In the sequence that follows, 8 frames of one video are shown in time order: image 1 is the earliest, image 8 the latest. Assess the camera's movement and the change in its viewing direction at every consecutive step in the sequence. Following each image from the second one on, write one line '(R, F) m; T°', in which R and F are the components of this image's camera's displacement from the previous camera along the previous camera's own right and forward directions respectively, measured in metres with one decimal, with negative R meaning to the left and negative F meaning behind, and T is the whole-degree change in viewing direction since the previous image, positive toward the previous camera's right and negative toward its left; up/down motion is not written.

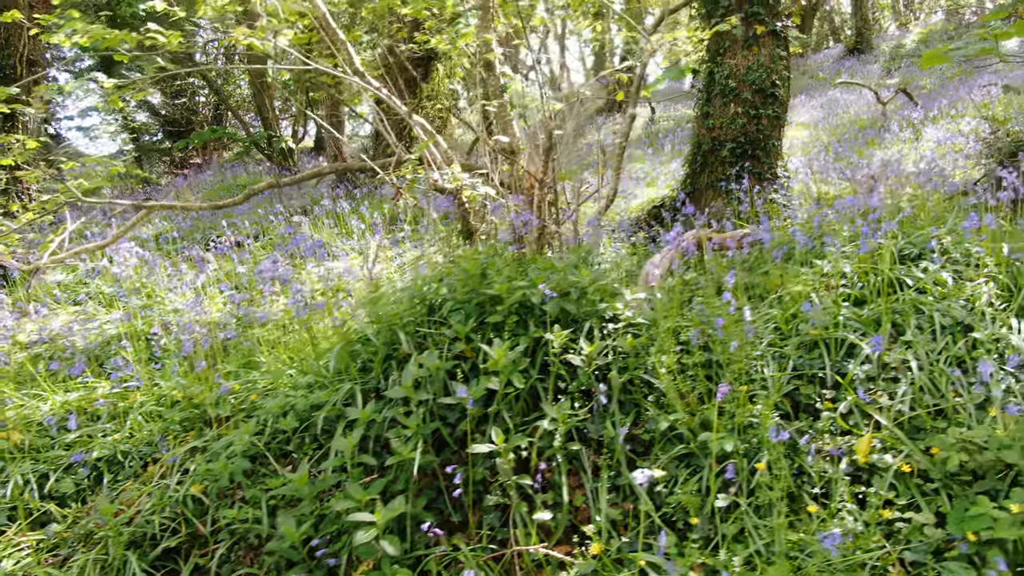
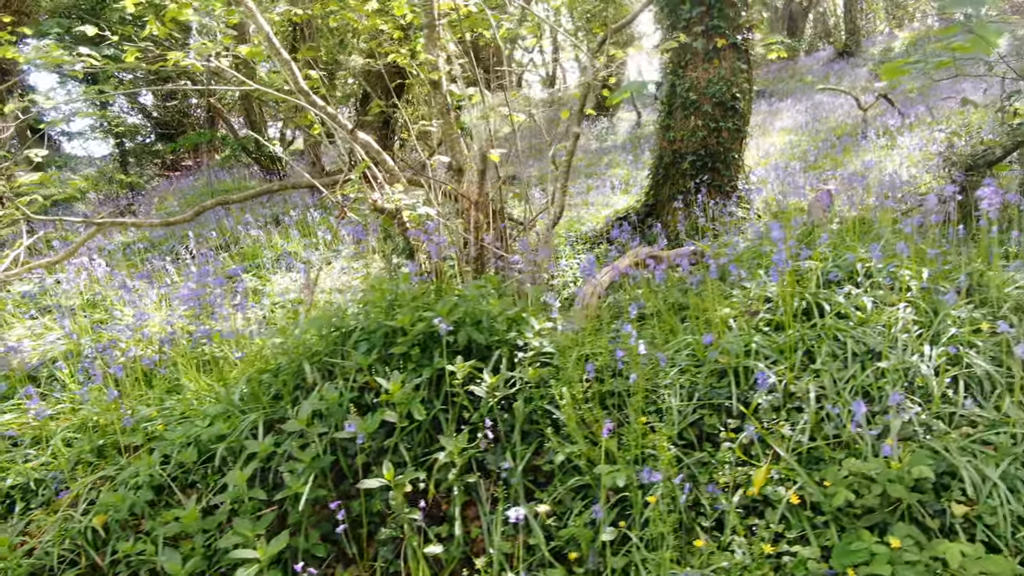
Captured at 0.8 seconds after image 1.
(+0.2, 0.0) m; 0°
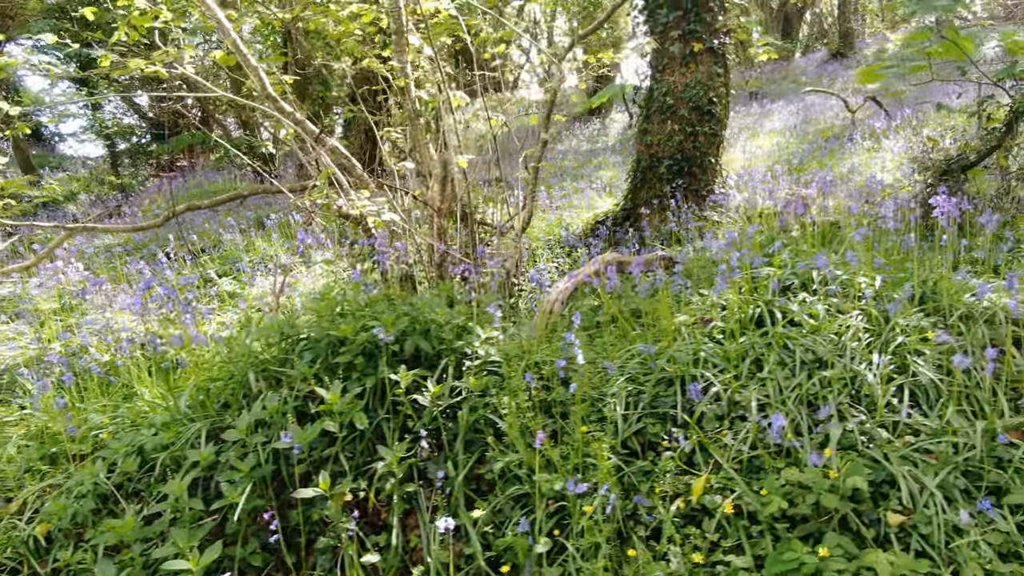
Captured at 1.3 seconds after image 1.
(+0.1, 0.0) m; 0°
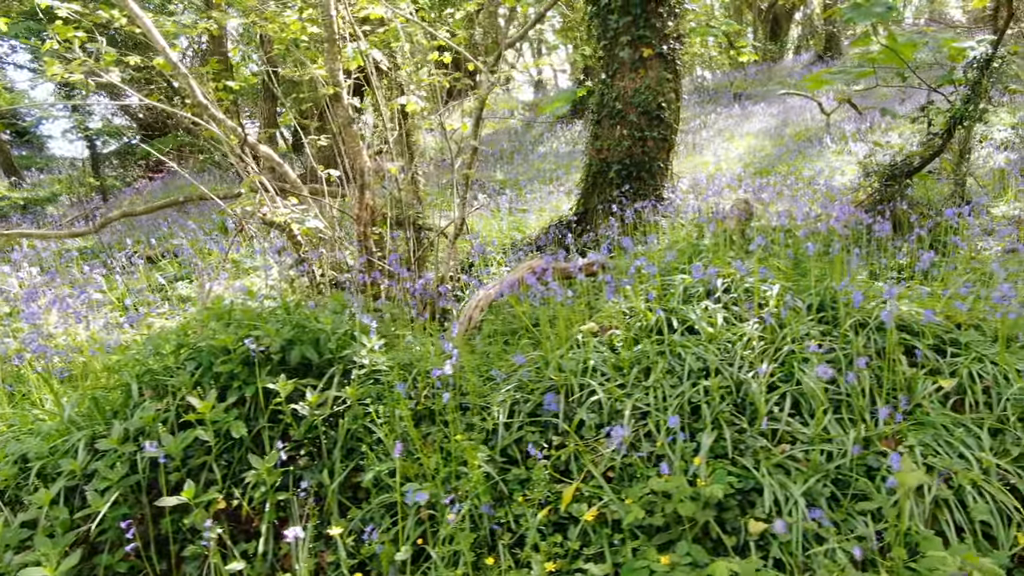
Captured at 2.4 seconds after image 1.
(+0.3, 0.0) m; 0°
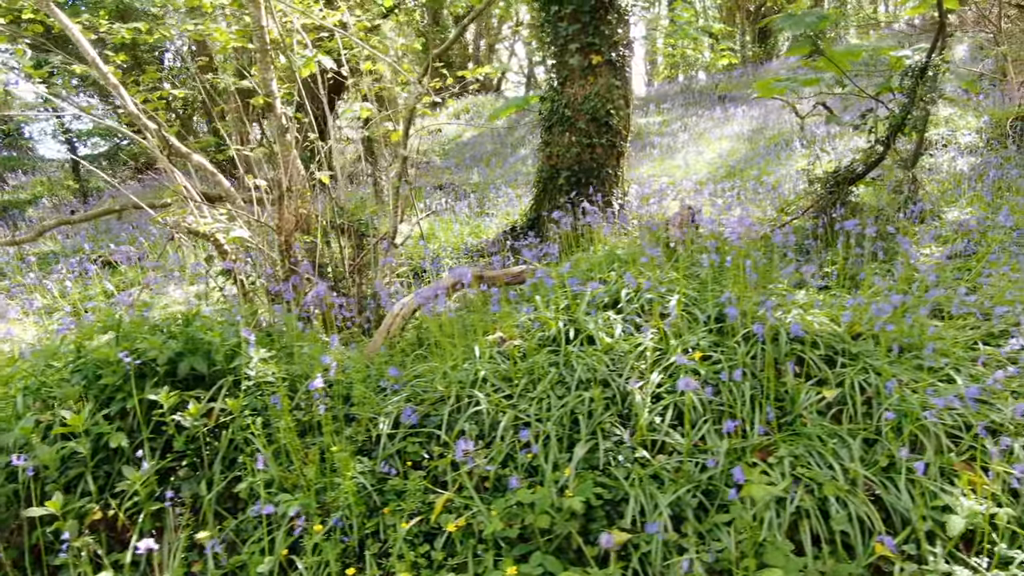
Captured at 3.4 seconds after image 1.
(+0.3, 0.0) m; 0°
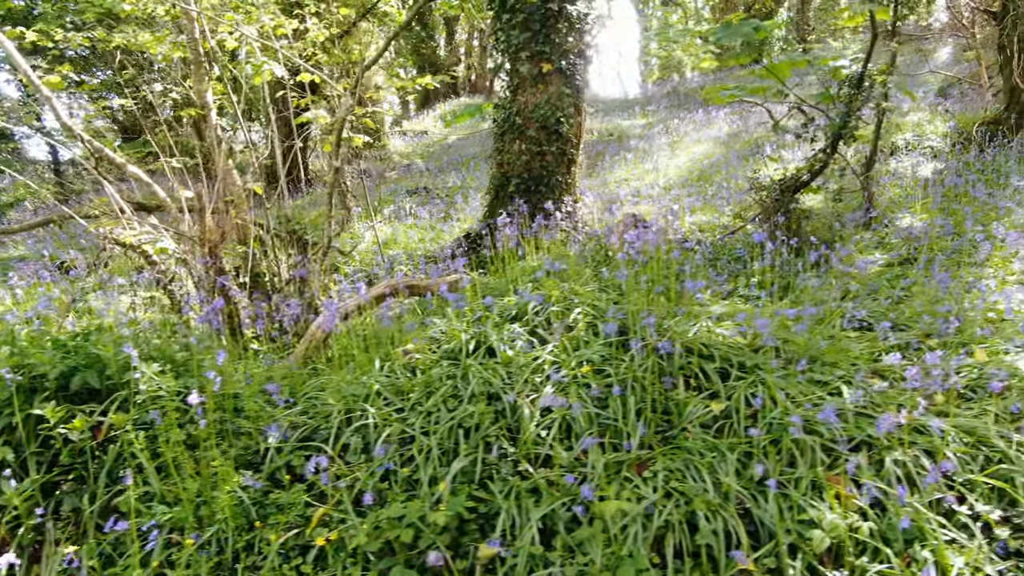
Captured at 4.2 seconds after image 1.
(+0.3, 0.0) m; 0°
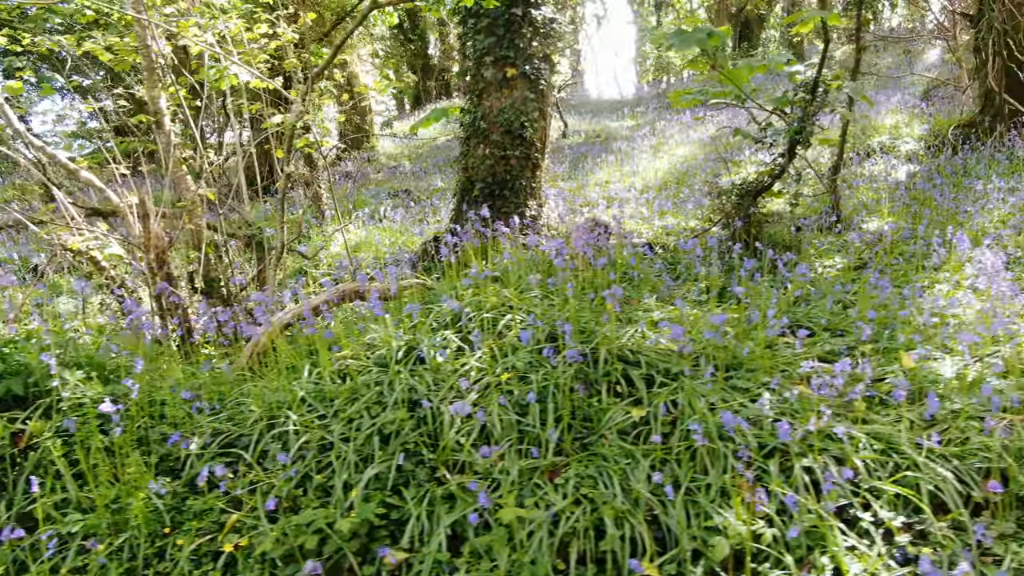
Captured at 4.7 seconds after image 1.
(+0.2, 0.0) m; 0°
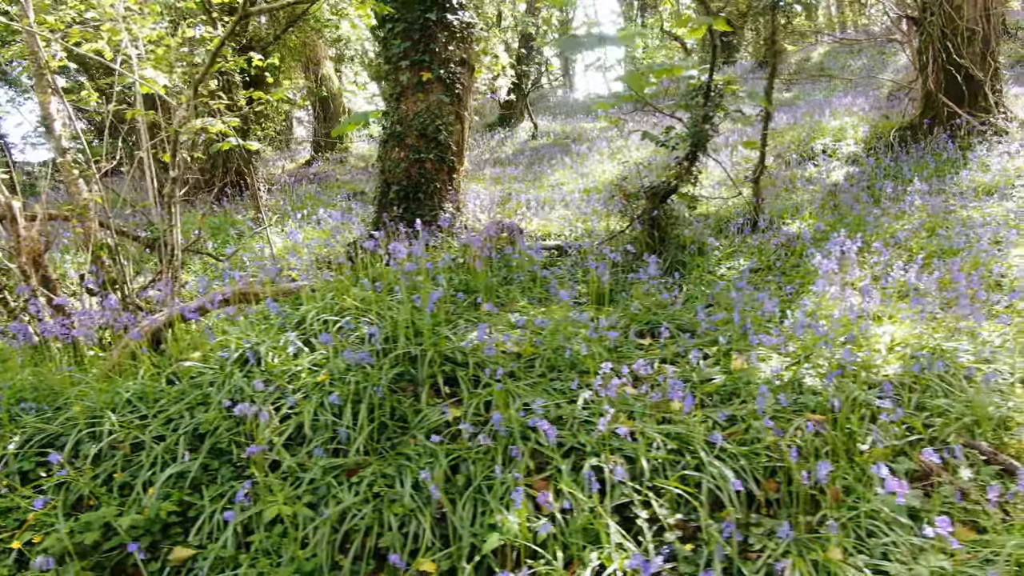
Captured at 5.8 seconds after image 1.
(+0.5, -0.1) m; 0°
